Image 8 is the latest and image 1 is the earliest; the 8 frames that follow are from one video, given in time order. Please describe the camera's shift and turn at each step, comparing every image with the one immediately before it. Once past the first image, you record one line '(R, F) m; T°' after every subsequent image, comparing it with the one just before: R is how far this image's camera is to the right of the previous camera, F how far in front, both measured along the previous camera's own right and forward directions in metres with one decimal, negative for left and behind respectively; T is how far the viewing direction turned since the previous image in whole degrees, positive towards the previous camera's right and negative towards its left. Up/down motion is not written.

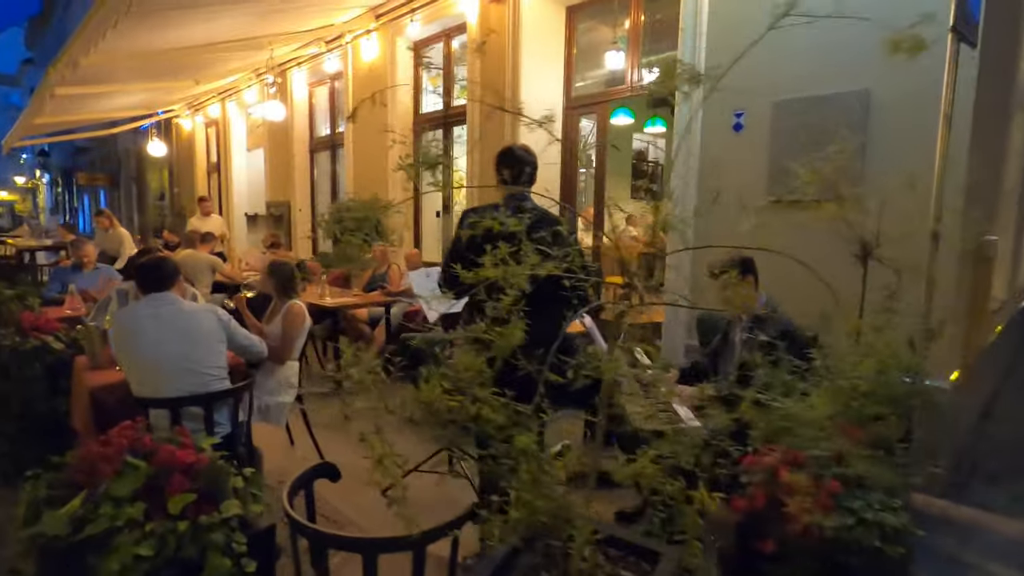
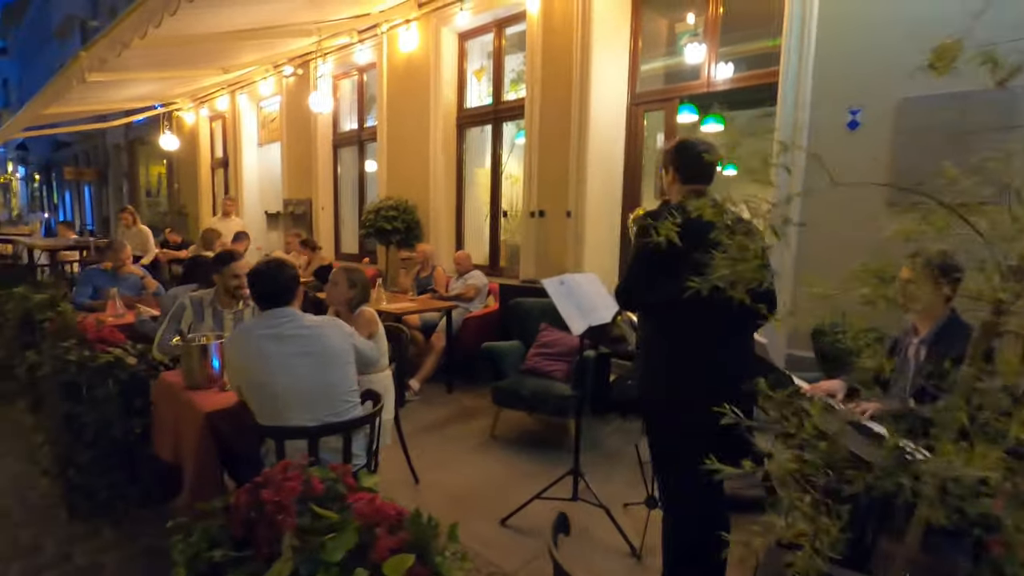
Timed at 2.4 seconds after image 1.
(-0.8, +0.3) m; +2°
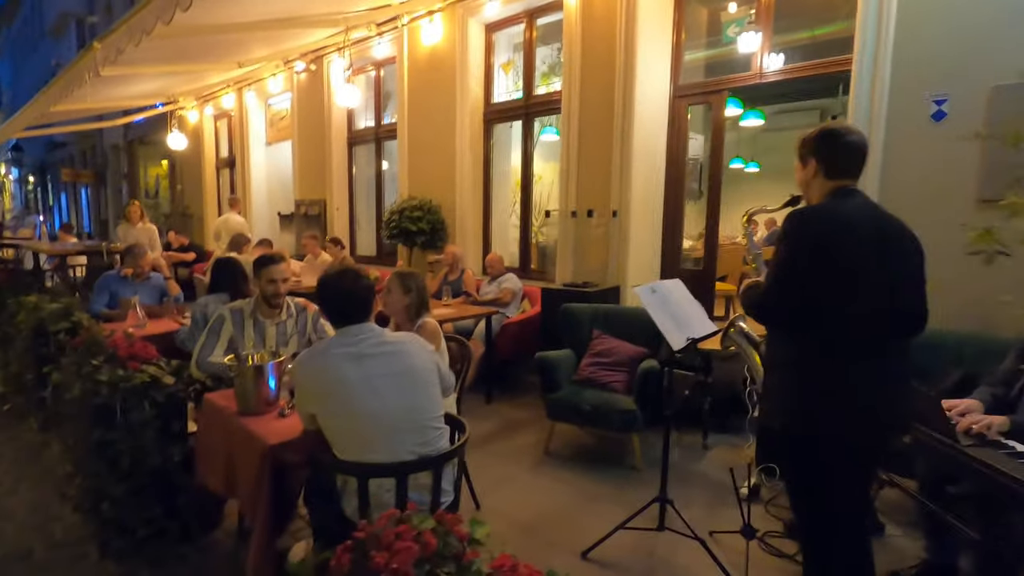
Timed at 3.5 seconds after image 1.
(-0.4, +0.3) m; 0°
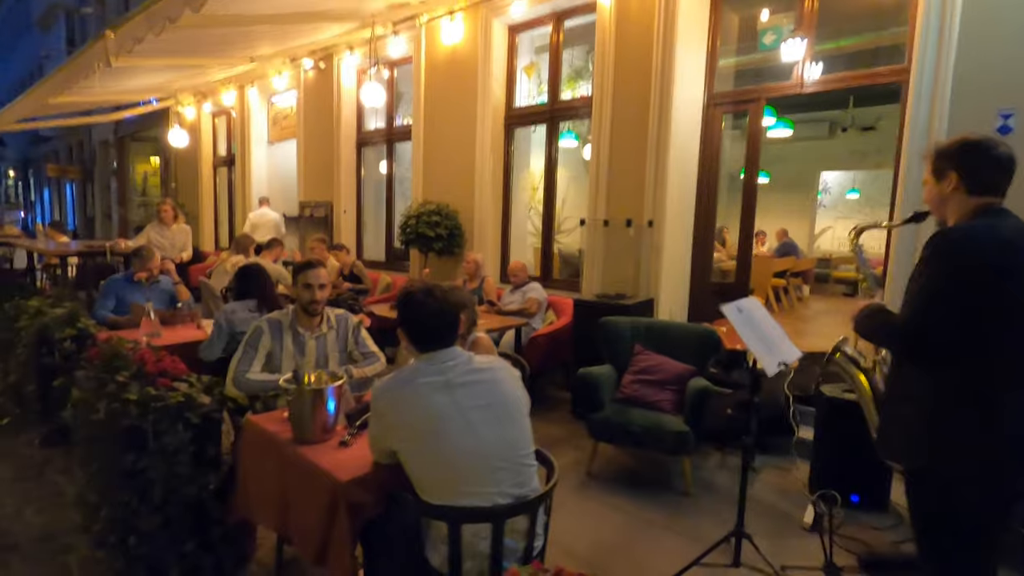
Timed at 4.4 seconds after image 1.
(-0.4, +0.2) m; +1°
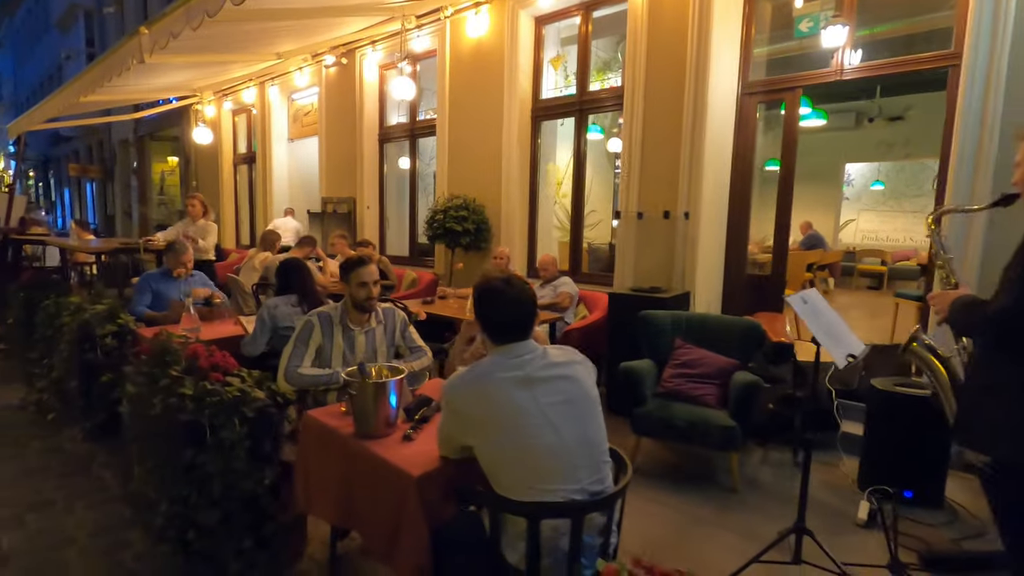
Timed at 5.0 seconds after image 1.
(-0.2, 0.0) m; -1°
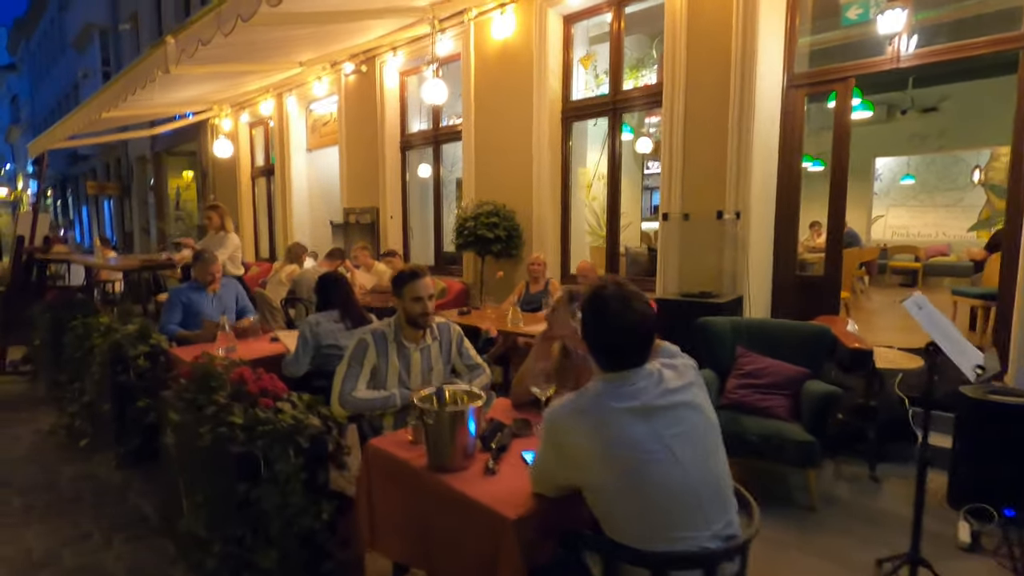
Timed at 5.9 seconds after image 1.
(-0.3, +0.2) m; -1°
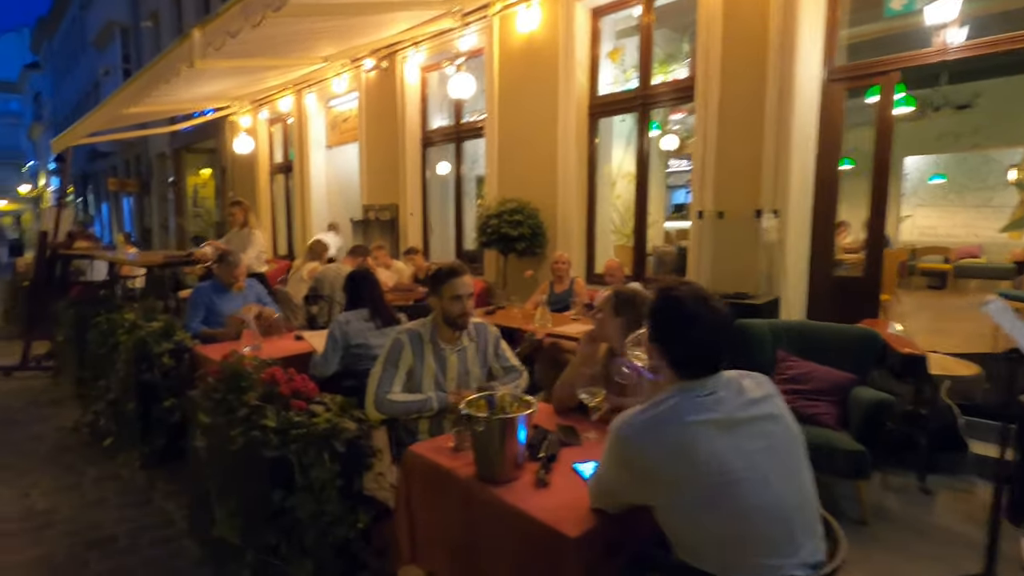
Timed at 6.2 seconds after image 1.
(-0.1, +0.1) m; -1°
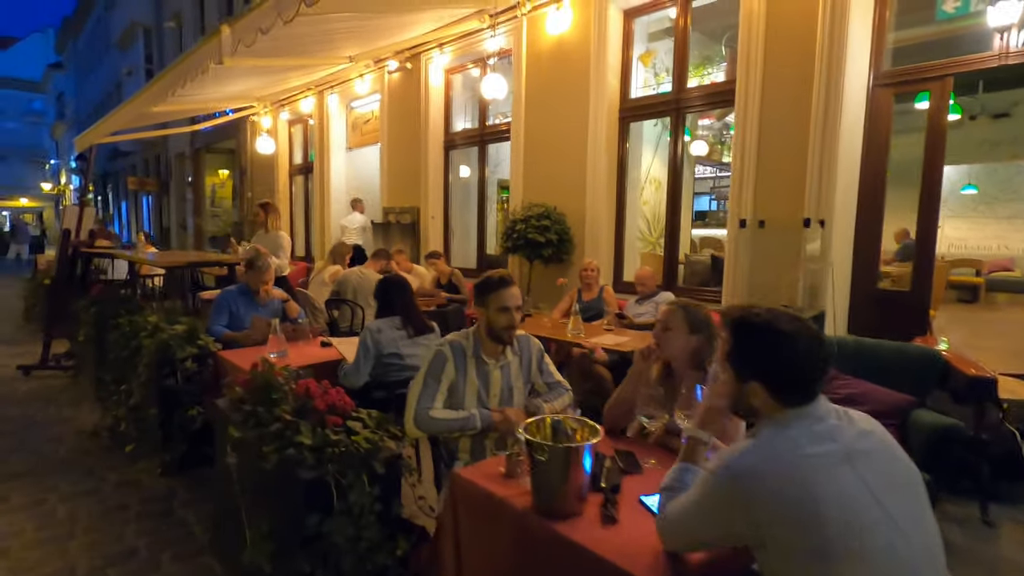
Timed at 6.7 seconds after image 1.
(-0.2, +0.1) m; -1°
